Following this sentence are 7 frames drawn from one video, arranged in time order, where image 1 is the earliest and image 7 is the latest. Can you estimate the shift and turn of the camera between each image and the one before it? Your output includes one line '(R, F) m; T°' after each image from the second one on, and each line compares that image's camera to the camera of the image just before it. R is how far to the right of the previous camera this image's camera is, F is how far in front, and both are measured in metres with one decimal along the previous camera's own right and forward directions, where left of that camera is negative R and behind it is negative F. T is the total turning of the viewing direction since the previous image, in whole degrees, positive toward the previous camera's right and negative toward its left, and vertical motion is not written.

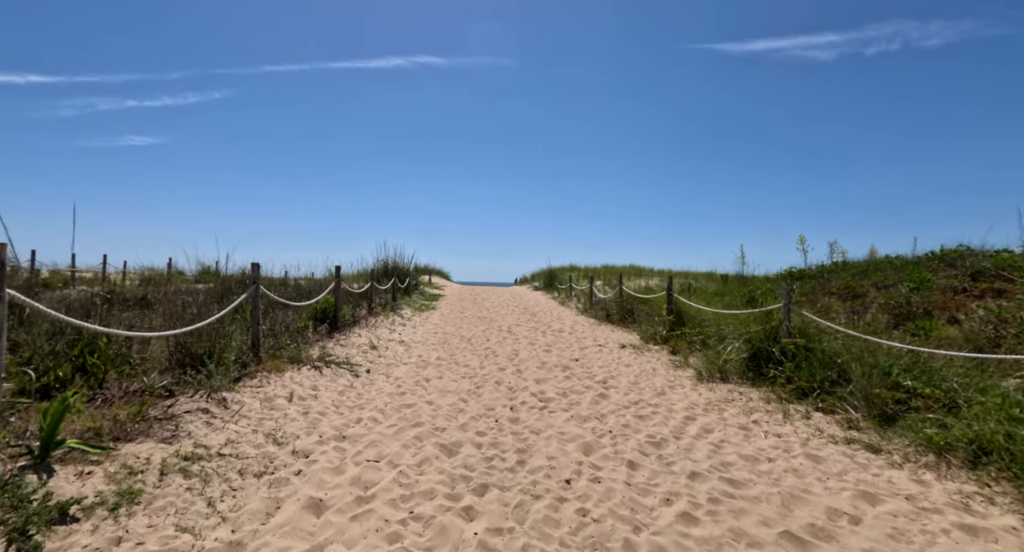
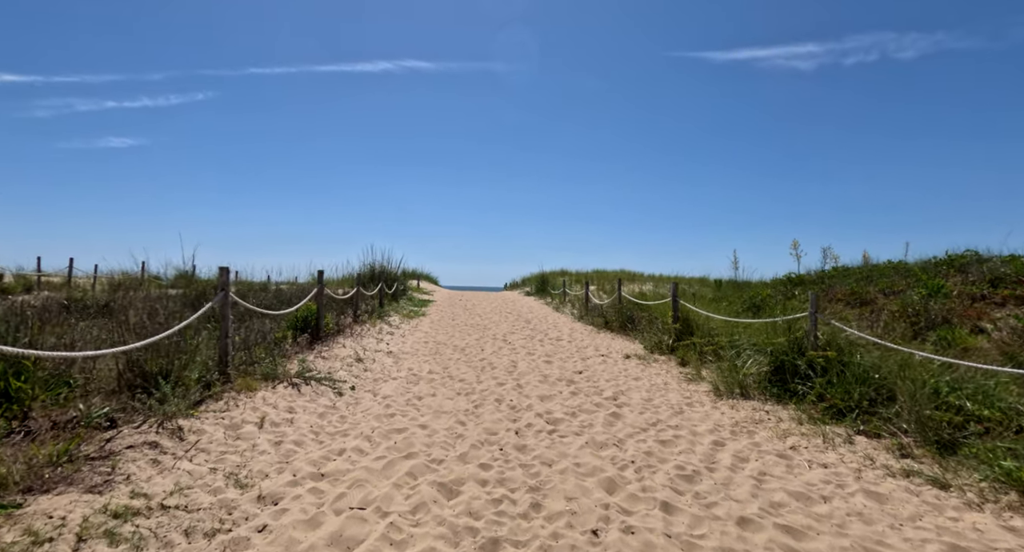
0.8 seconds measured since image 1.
(-0.2, +0.6) m; +1°
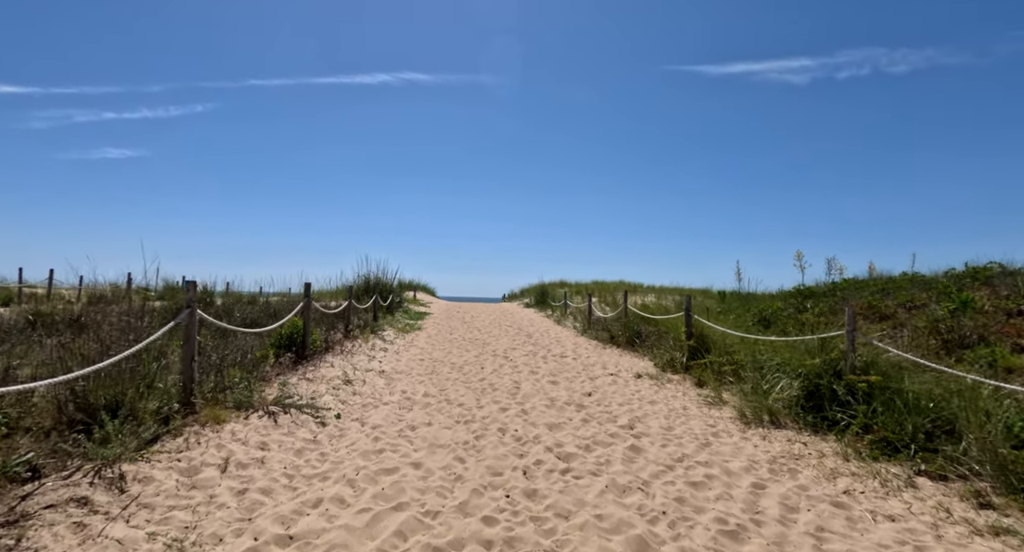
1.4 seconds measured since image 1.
(-0.1, +0.6) m; 0°
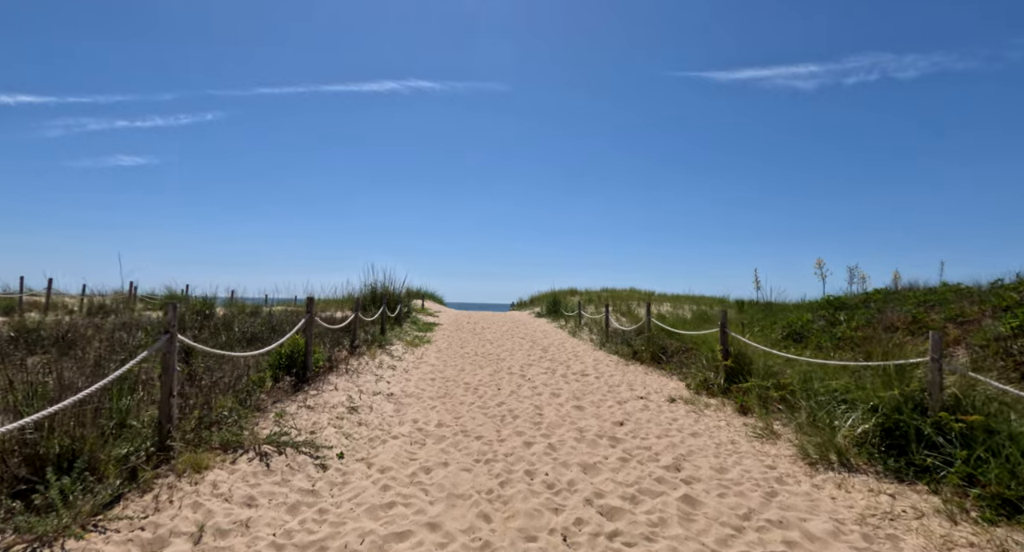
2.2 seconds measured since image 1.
(-0.2, +0.7) m; -1°
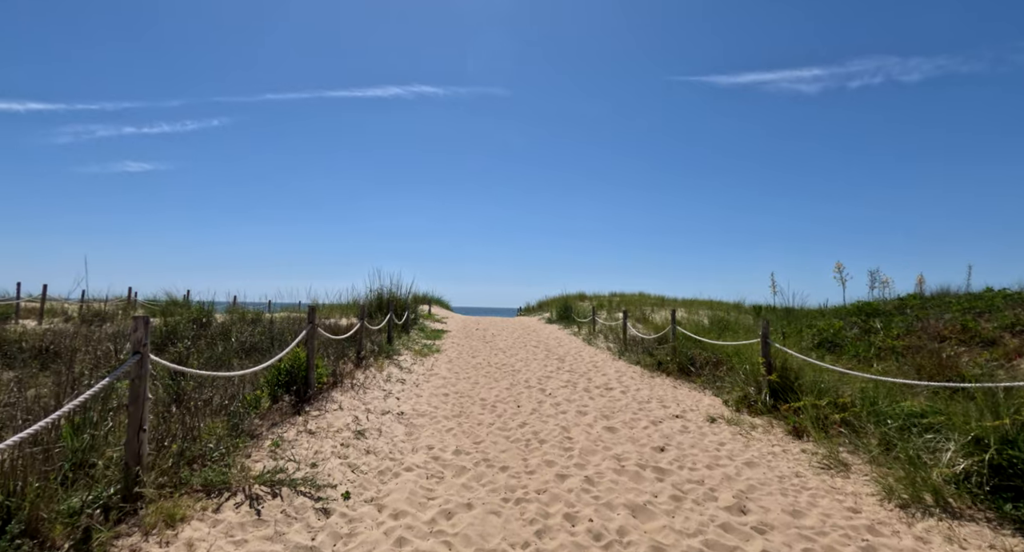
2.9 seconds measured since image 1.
(-0.2, +0.7) m; 0°
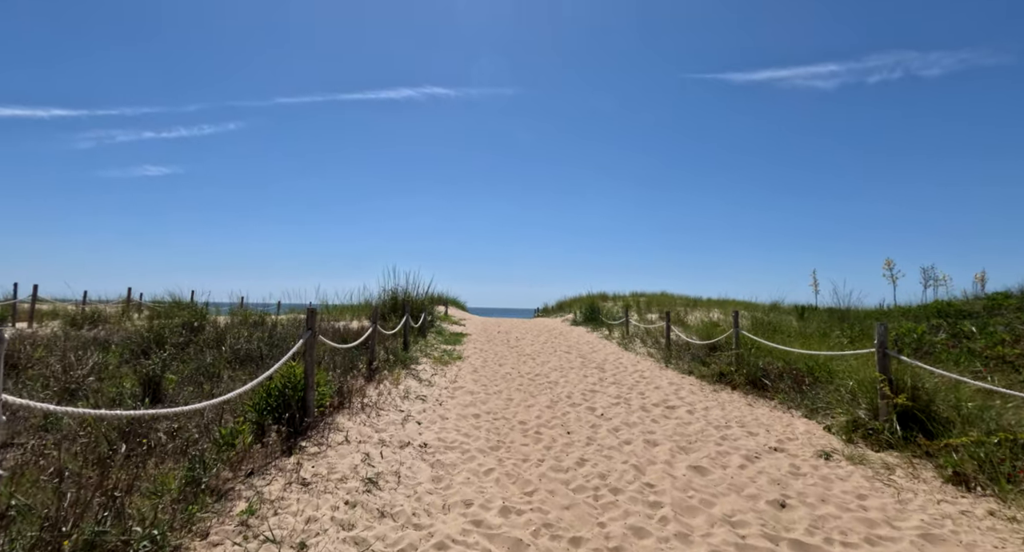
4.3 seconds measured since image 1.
(-0.4, +1.5) m; -1°
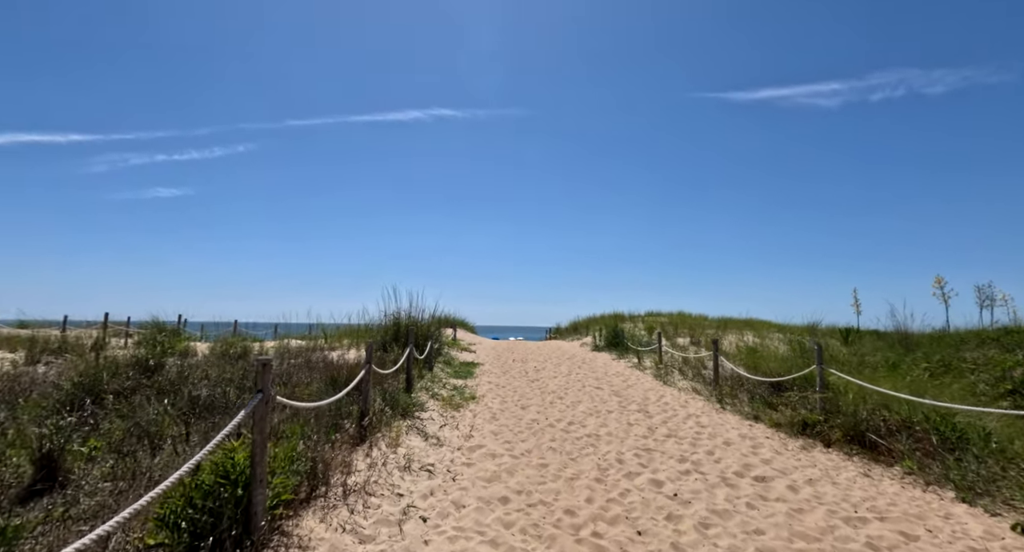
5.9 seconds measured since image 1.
(-0.3, +1.8) m; -1°
